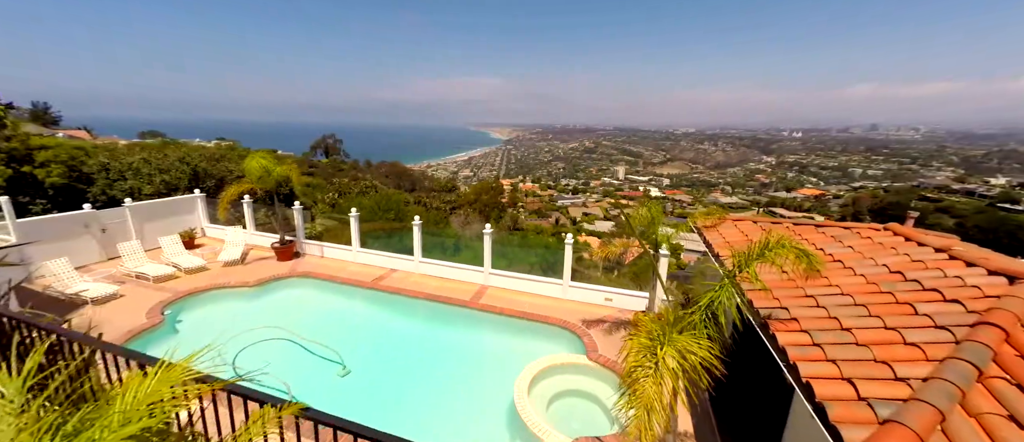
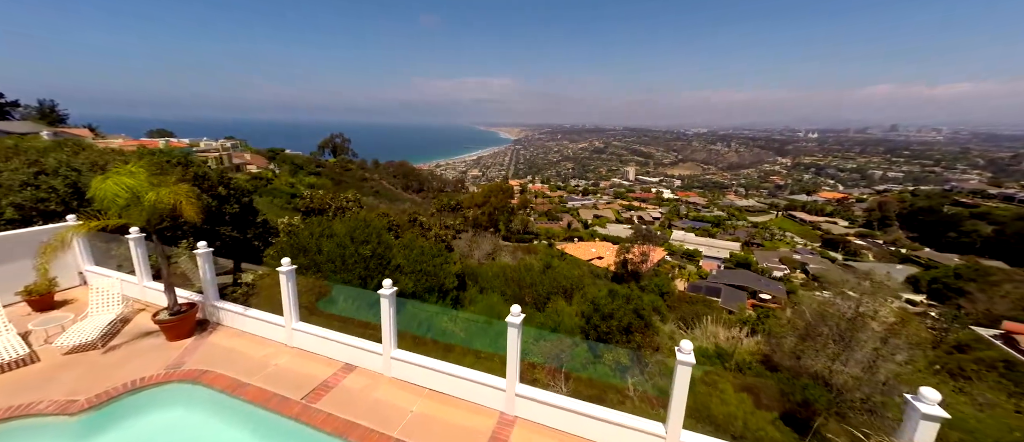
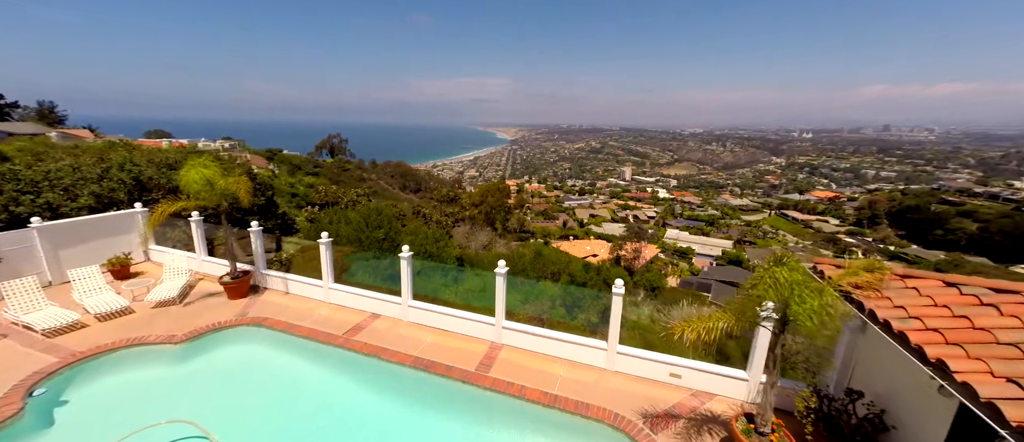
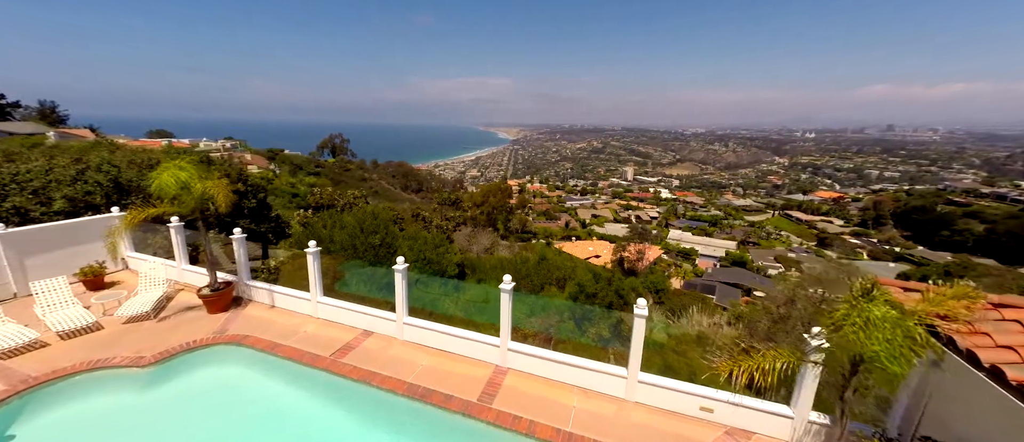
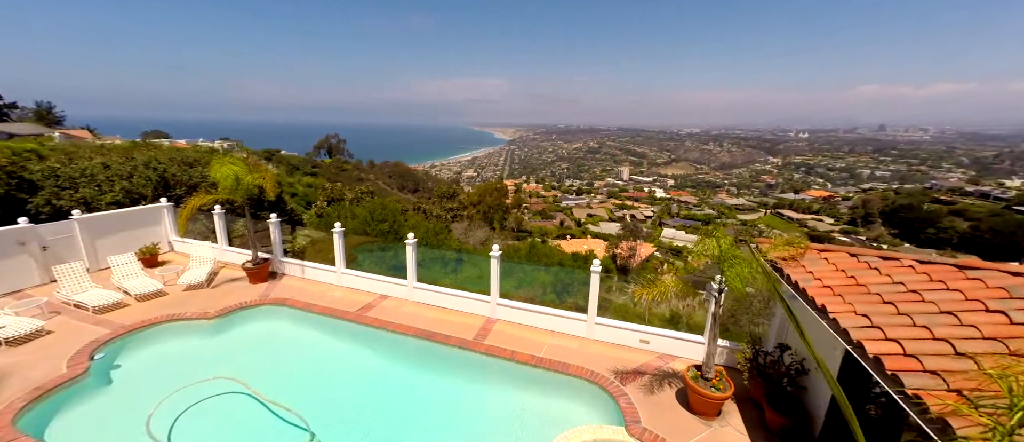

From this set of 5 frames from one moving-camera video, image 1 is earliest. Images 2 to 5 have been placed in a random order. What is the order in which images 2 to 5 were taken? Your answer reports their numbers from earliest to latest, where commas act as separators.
5, 3, 4, 2
